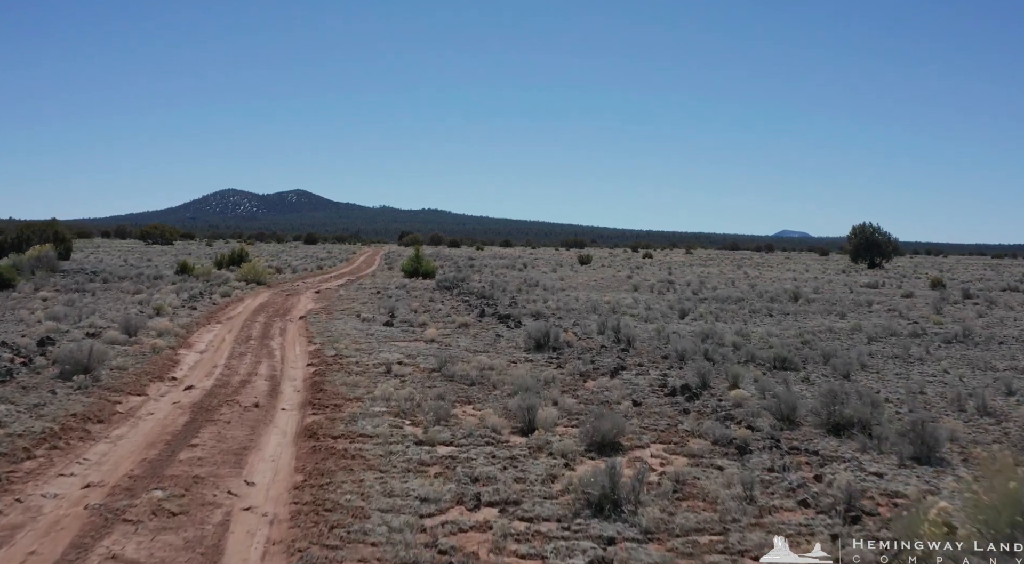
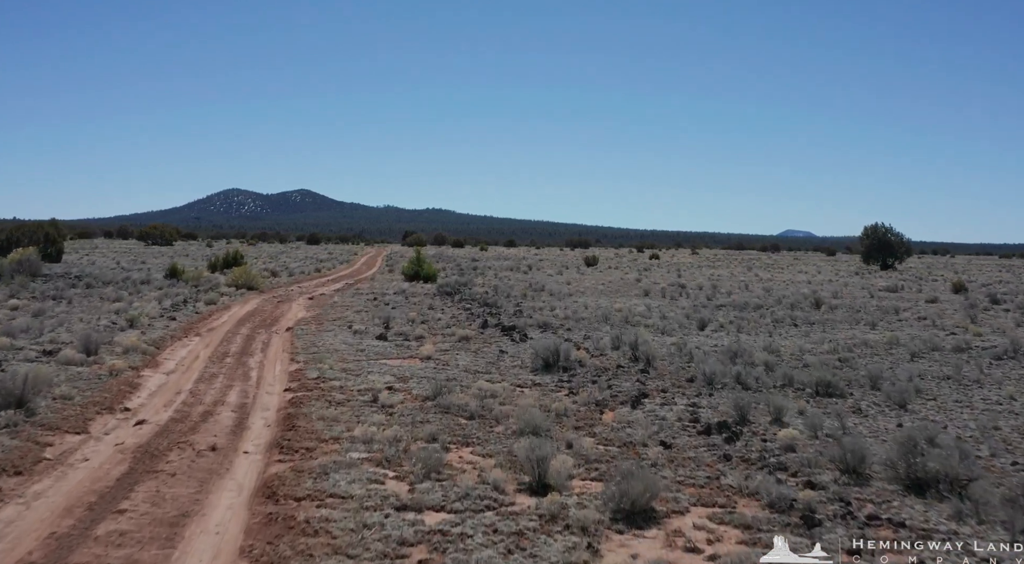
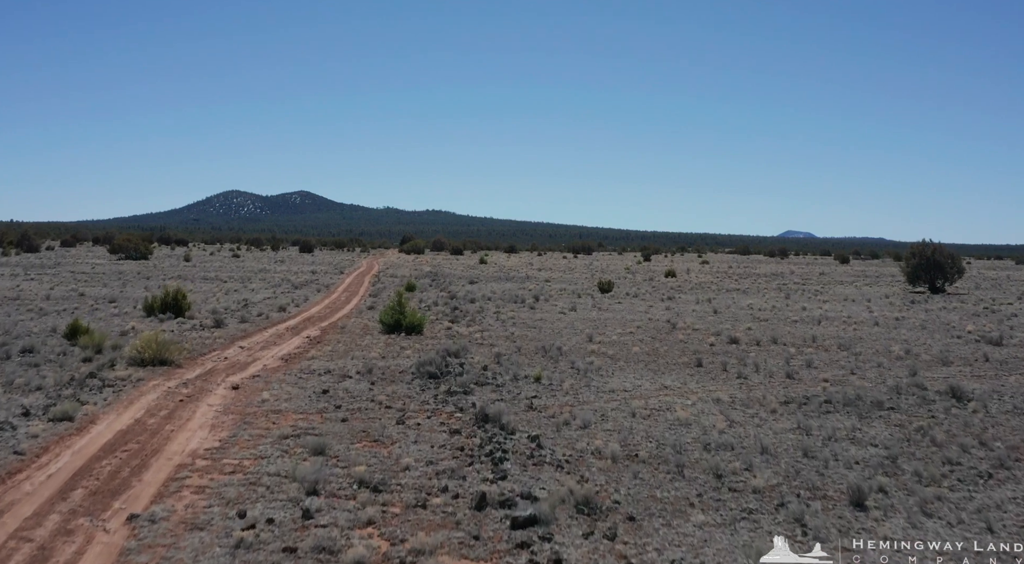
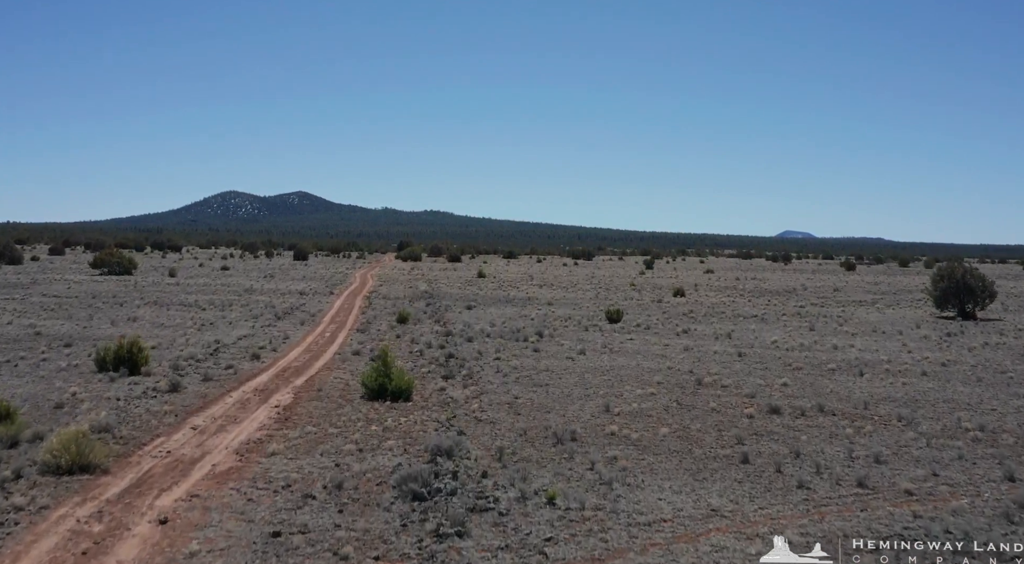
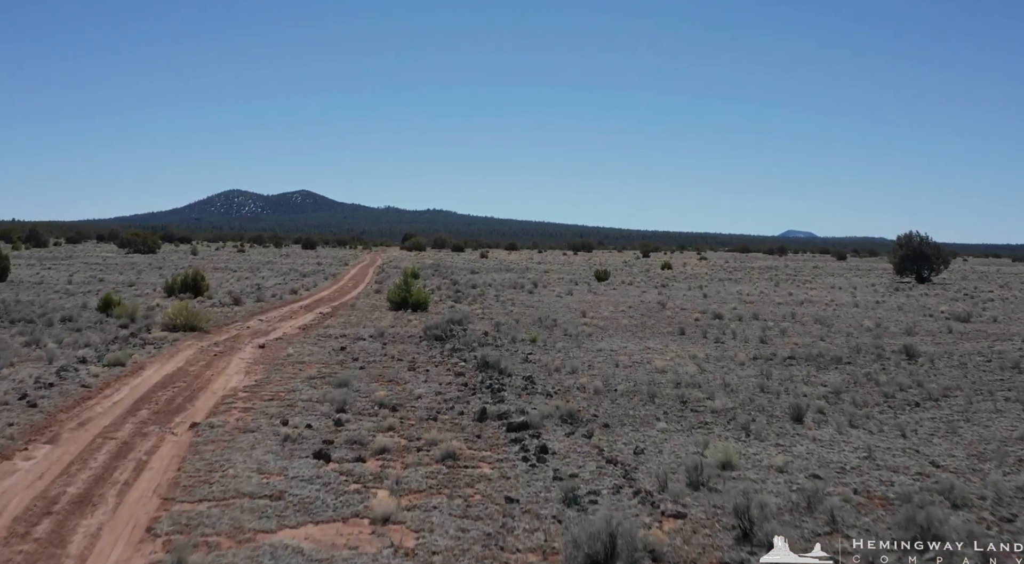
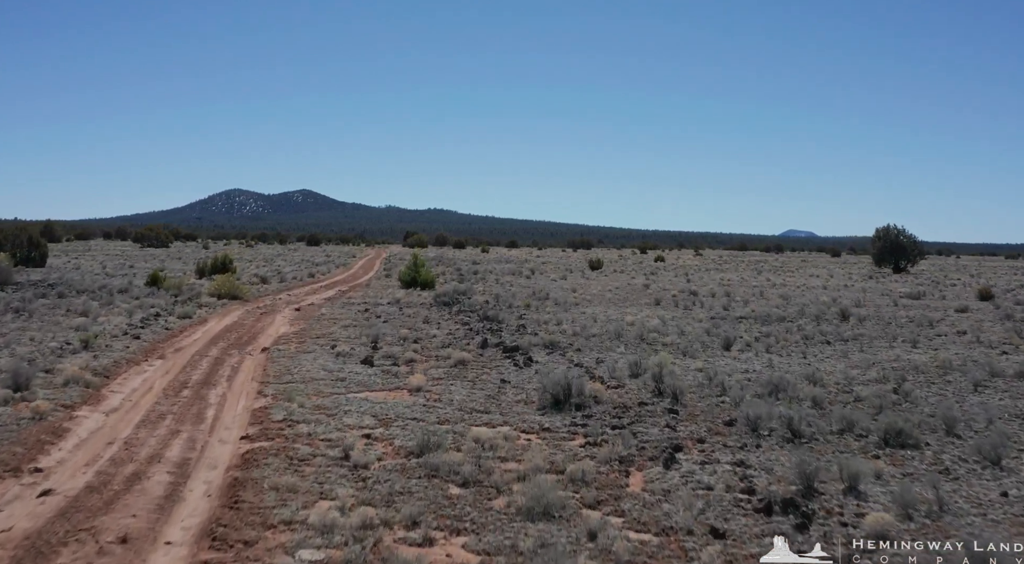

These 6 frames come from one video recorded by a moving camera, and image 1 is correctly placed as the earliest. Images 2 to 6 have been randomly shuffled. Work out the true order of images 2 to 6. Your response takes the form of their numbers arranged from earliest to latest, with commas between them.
2, 6, 5, 3, 4
